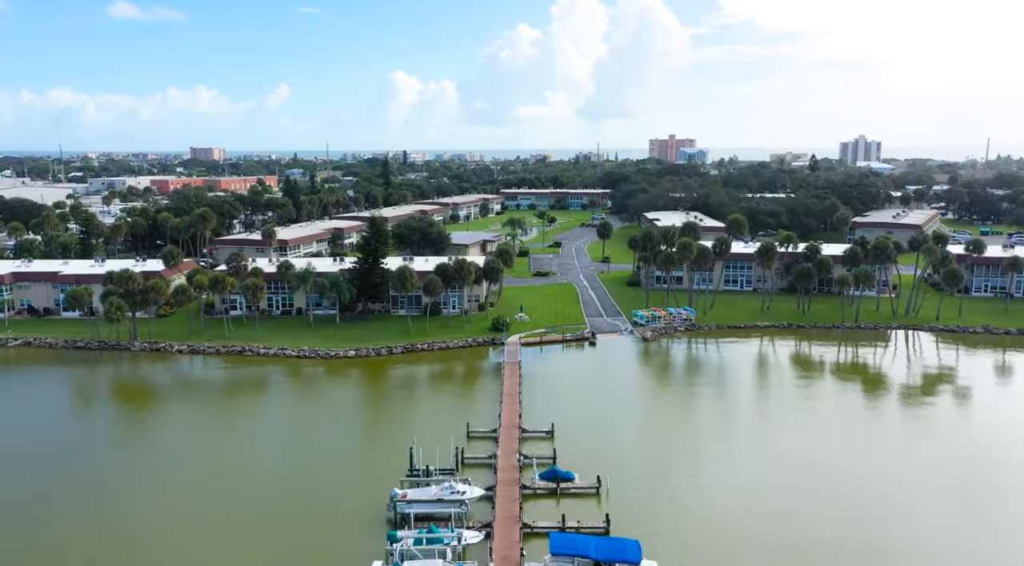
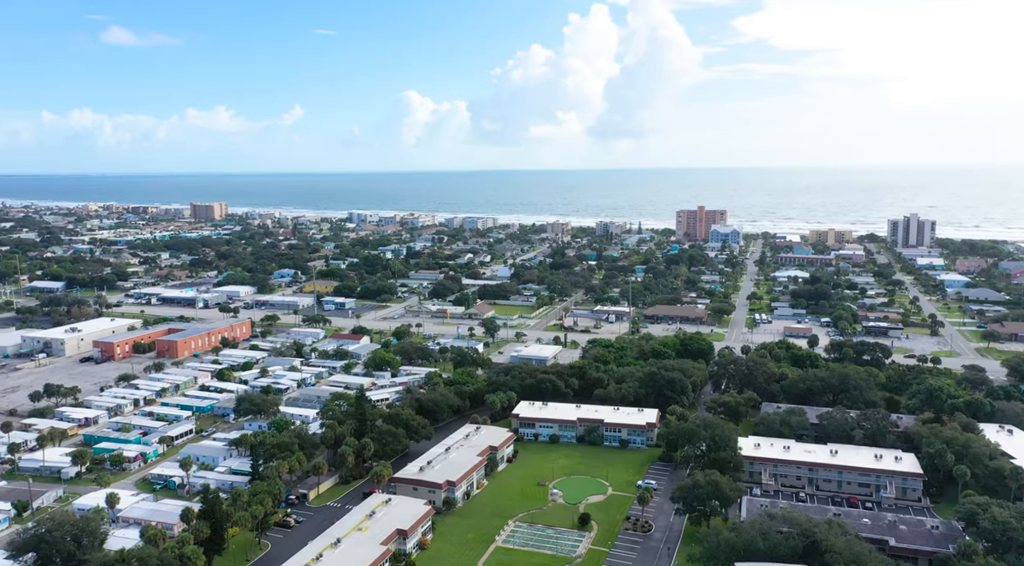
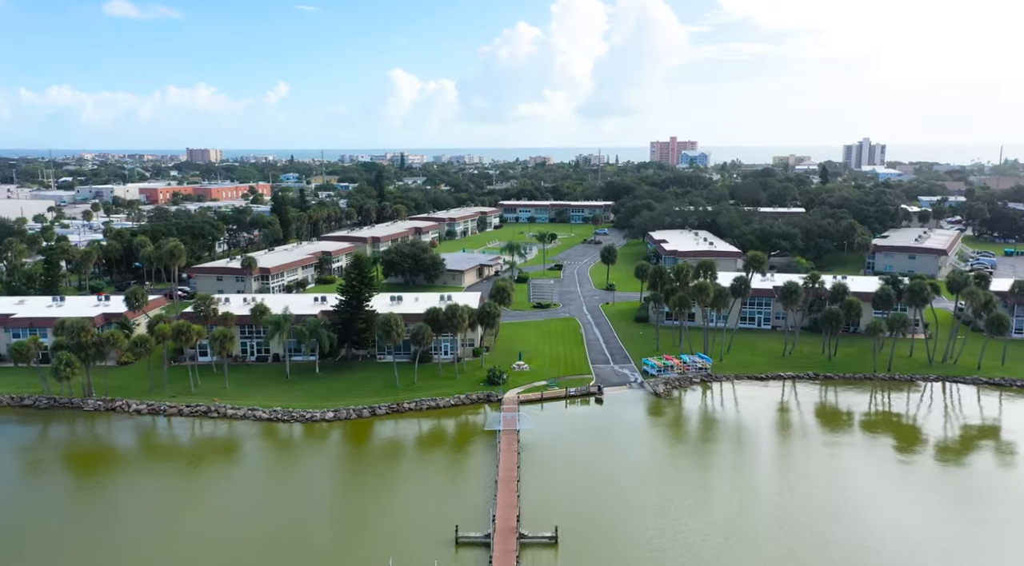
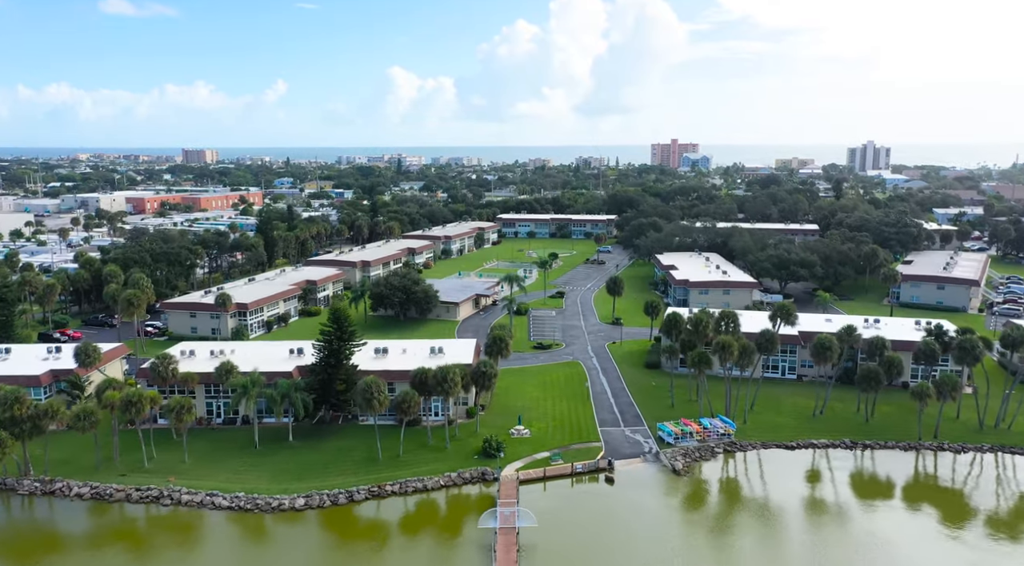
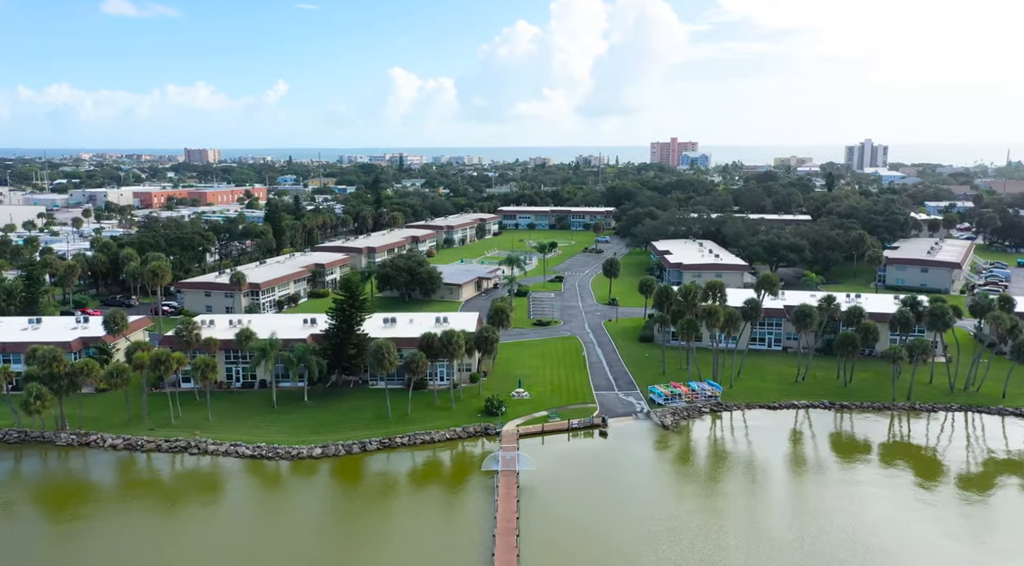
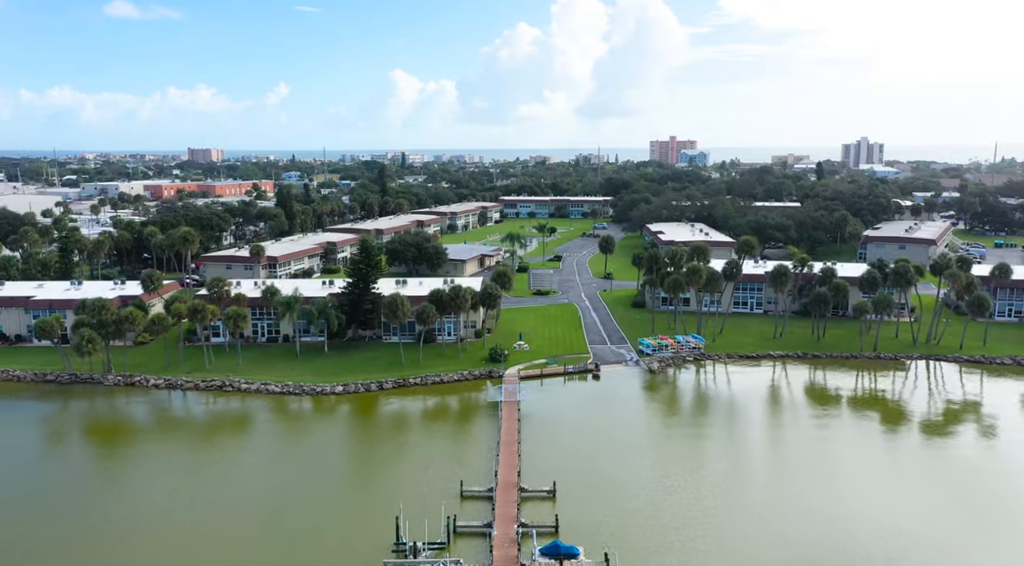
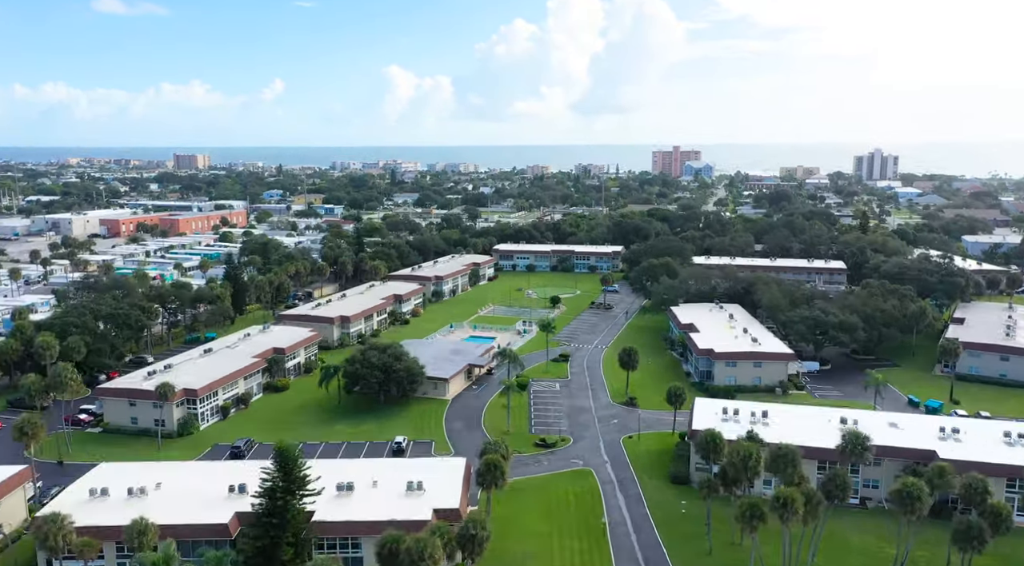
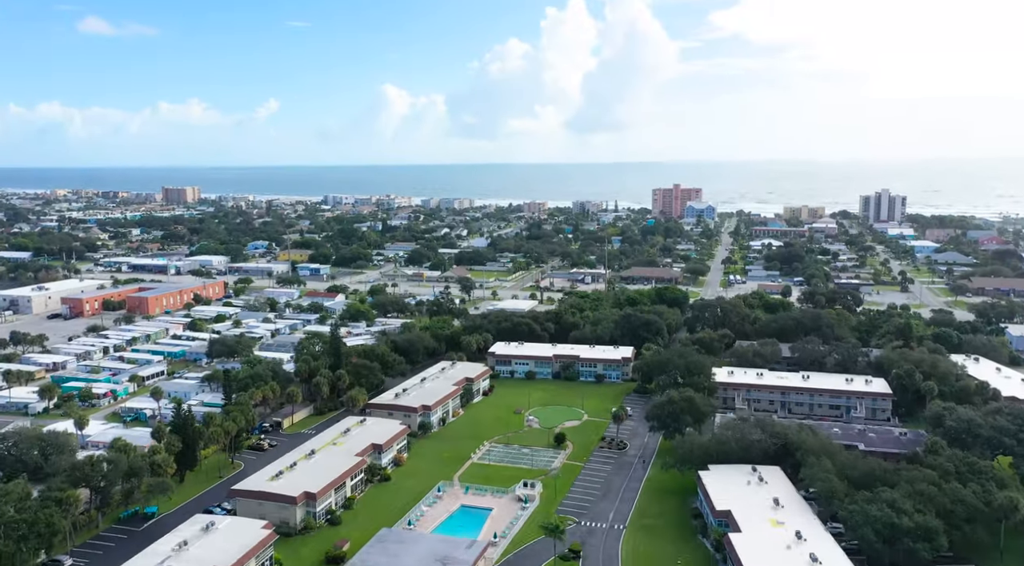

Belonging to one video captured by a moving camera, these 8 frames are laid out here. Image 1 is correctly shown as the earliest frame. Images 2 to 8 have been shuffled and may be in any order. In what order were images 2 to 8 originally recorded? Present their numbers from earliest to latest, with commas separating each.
6, 3, 5, 4, 7, 8, 2
